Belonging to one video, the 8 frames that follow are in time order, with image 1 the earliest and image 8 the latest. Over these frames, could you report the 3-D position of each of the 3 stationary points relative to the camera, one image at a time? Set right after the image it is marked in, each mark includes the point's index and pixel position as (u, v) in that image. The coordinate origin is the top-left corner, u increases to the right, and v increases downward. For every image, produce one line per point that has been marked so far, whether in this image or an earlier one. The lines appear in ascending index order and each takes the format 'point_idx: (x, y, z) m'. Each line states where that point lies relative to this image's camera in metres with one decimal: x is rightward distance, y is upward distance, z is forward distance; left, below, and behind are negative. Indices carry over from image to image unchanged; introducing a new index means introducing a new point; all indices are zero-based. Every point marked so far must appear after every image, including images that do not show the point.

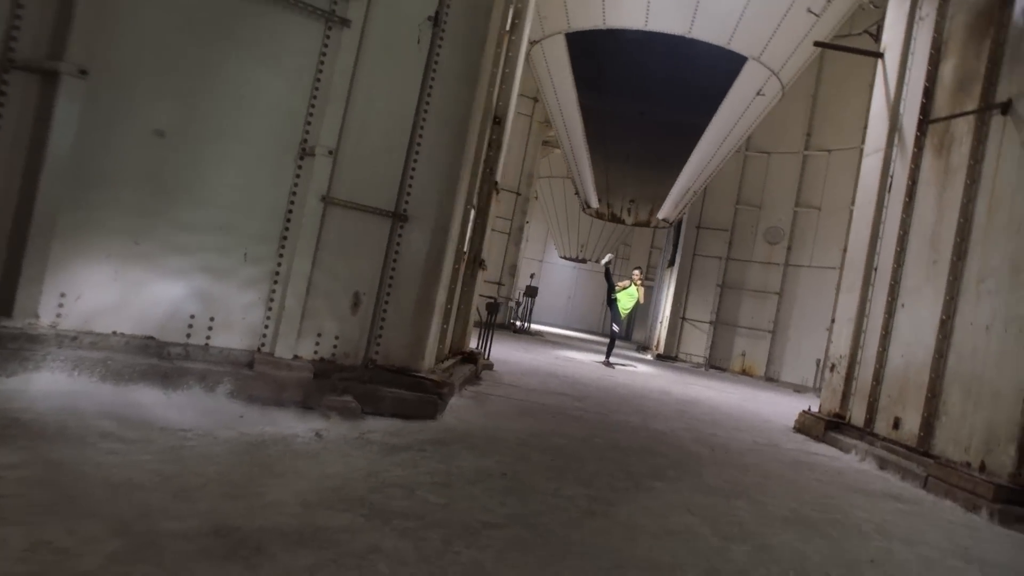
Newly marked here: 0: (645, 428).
0: (+0.8, -0.9, +5.2) m
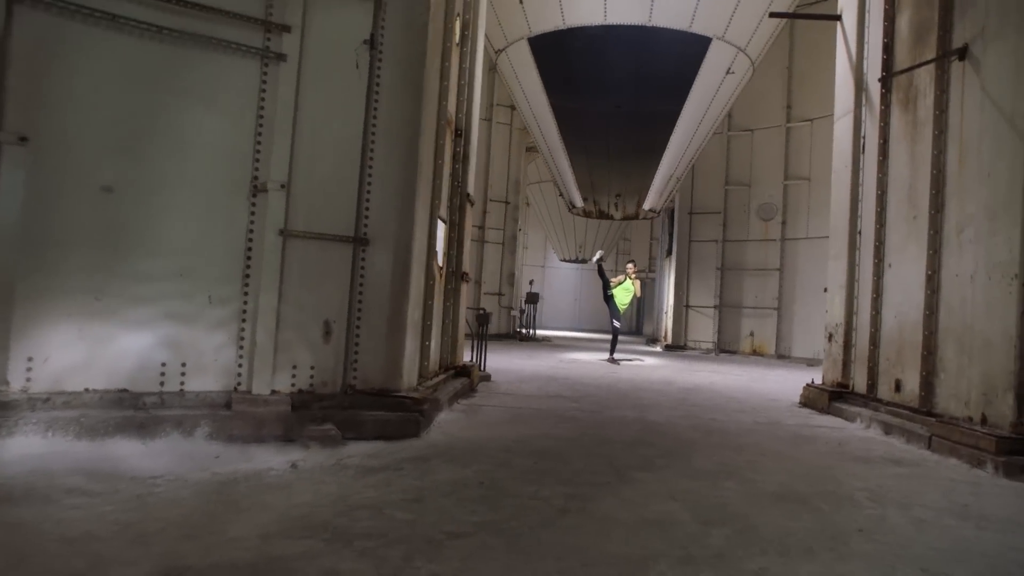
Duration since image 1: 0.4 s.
0: (+0.8, -0.8, +5.1) m
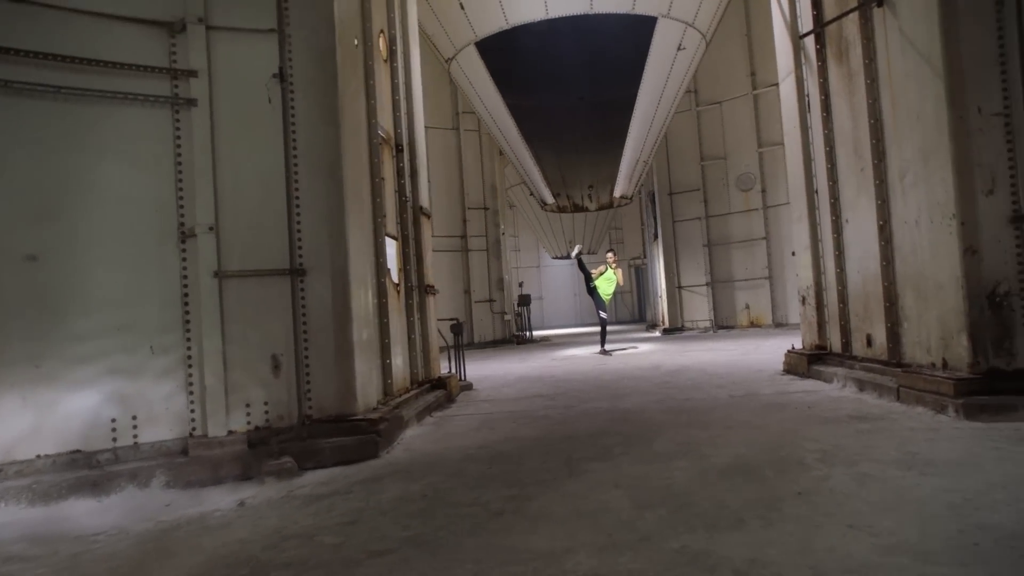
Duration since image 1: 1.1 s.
0: (+0.6, -0.8, +5.1) m
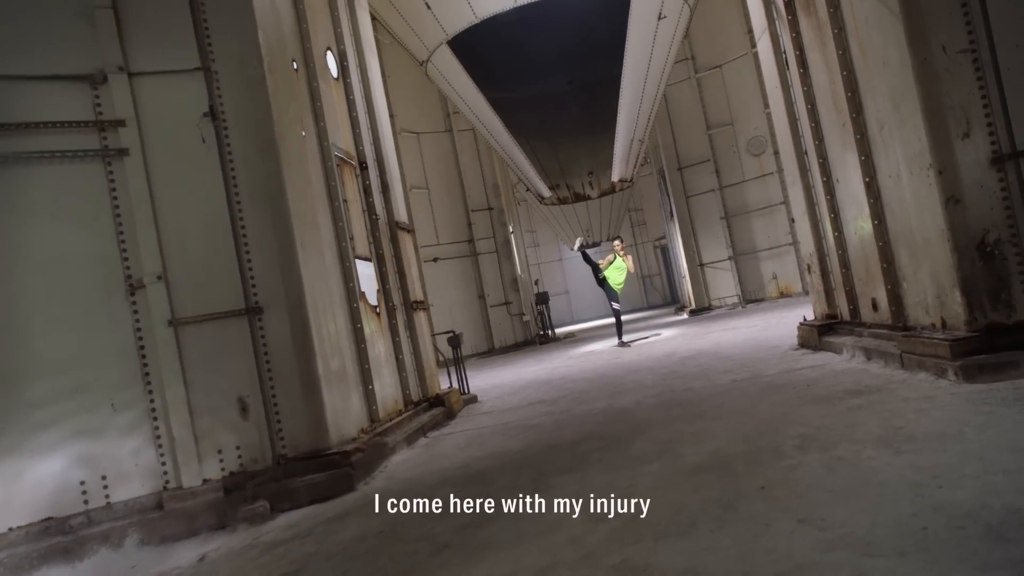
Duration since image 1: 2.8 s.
0: (+0.5, -0.7, +4.9) m
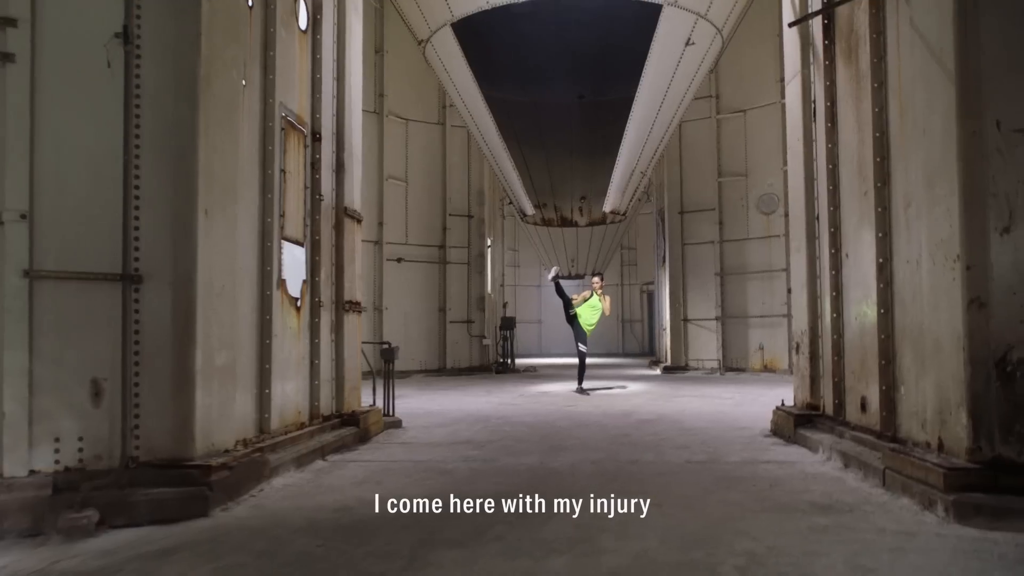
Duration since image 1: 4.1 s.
0: (+0.1, -0.9, +4.2) m
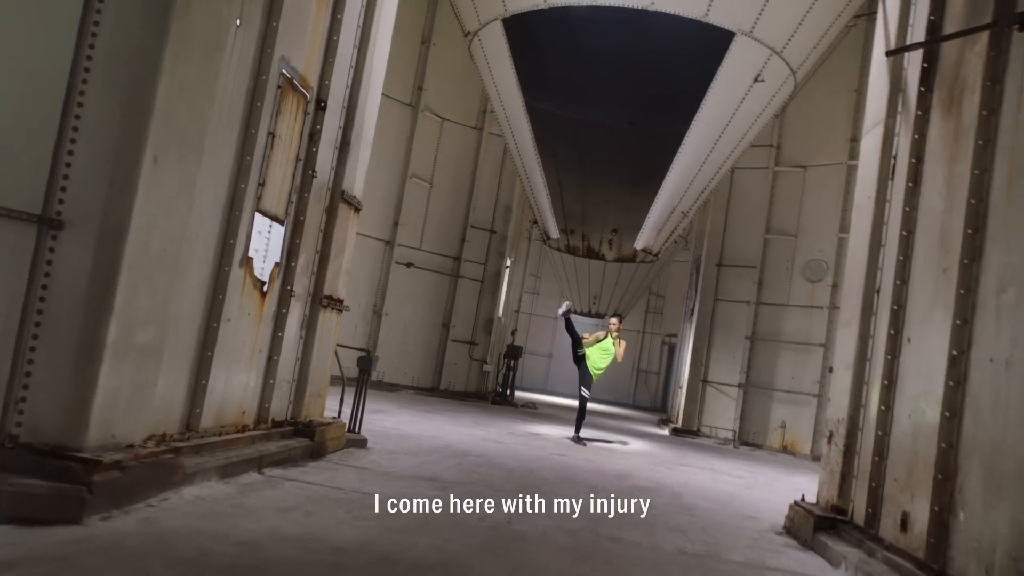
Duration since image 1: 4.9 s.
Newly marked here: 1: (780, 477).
0: (-0.1, -1.0, +3.5) m
1: (+2.2, -1.5, +6.6) m
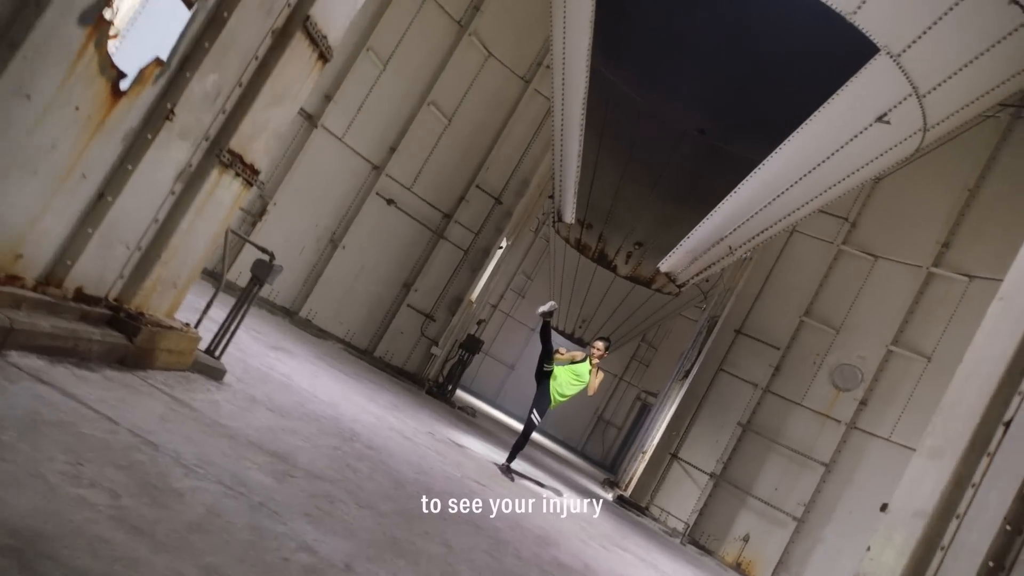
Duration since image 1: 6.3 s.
0: (-0.5, -0.7, +2.2) m
1: (+1.4, -2.0, +5.2) m
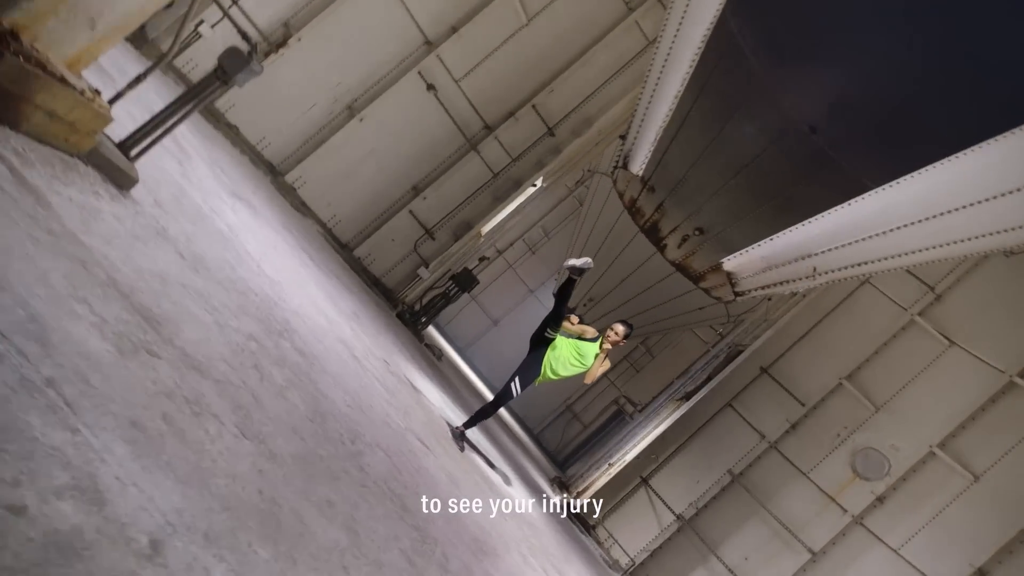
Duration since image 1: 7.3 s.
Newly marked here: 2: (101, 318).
0: (-0.6, -0.3, +1.2) m
1: (+0.8, -2.1, +4.3) m
2: (-0.8, -0.1, +1.6) m
